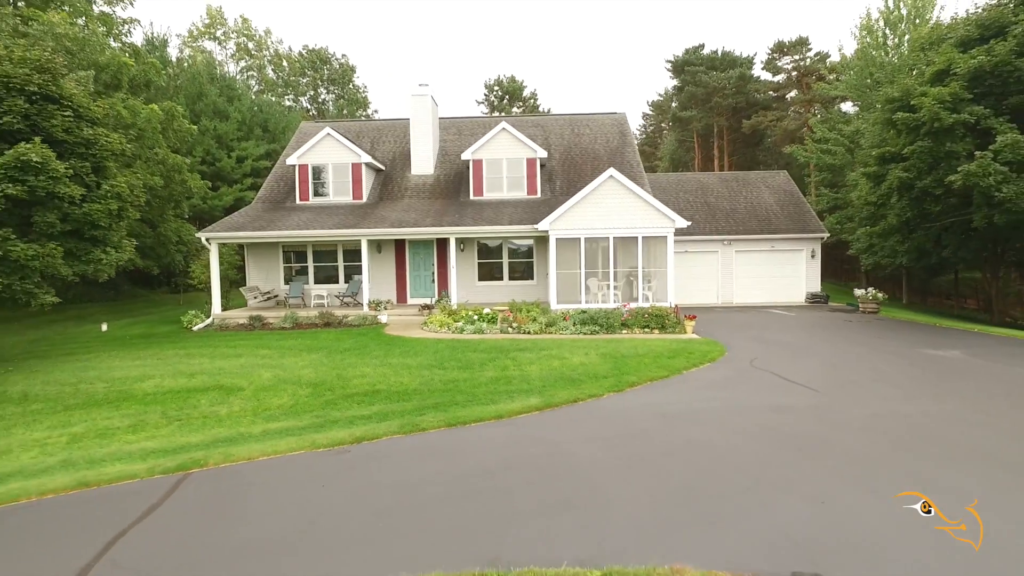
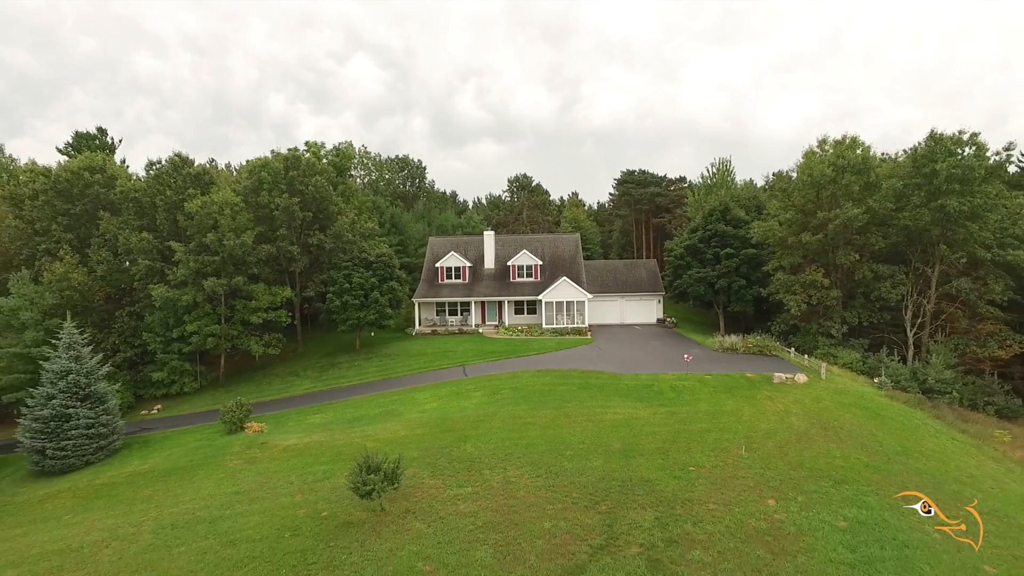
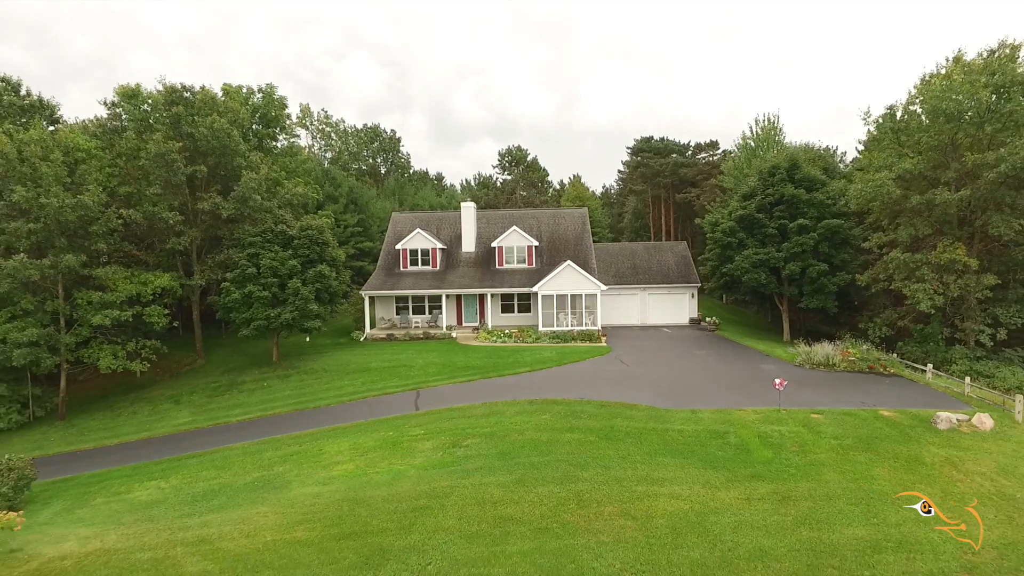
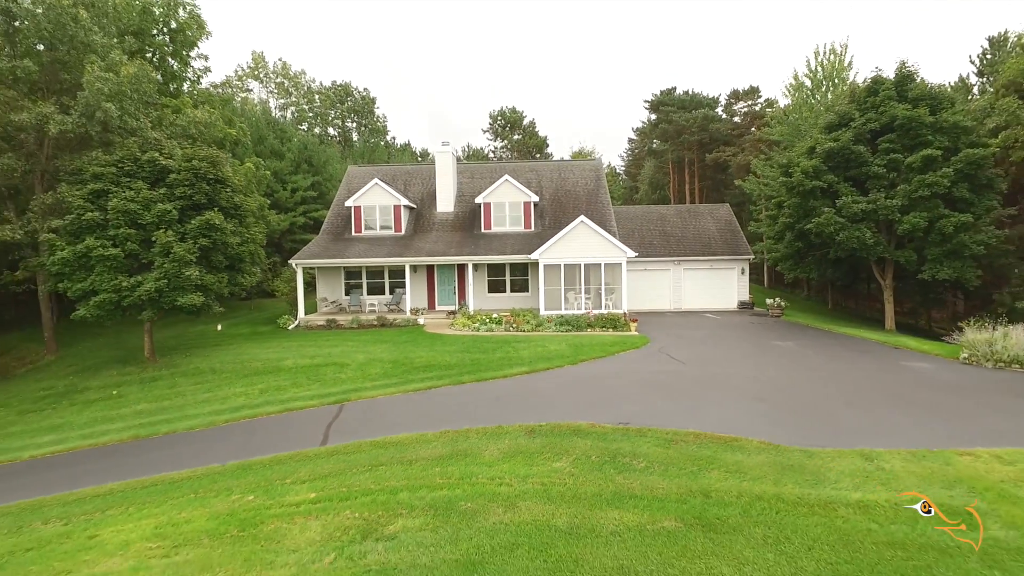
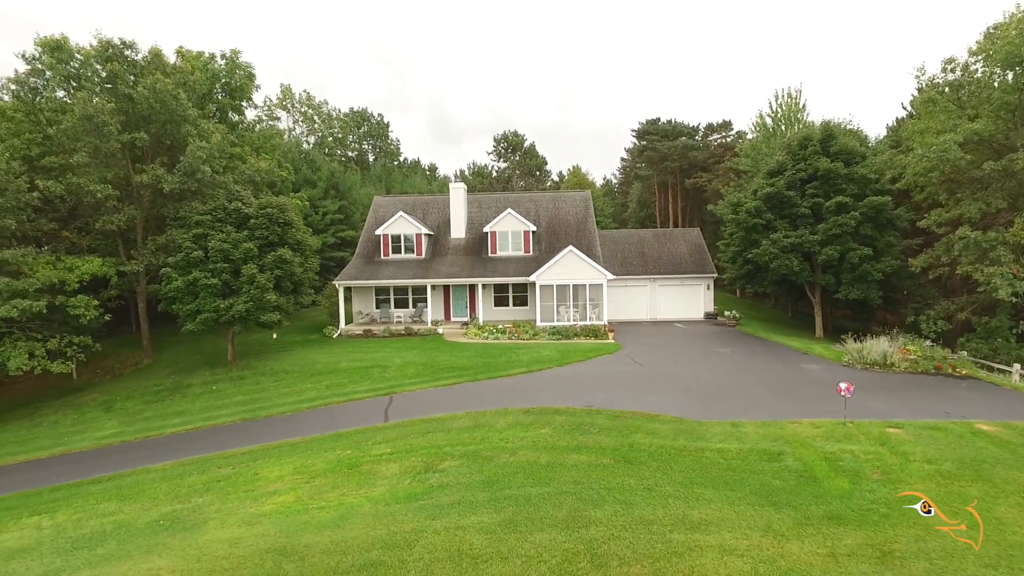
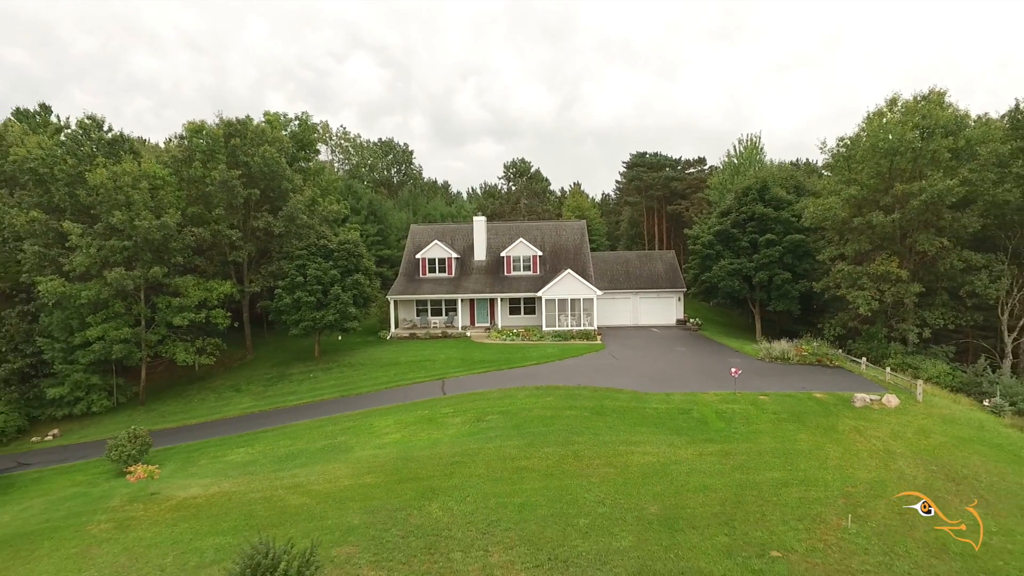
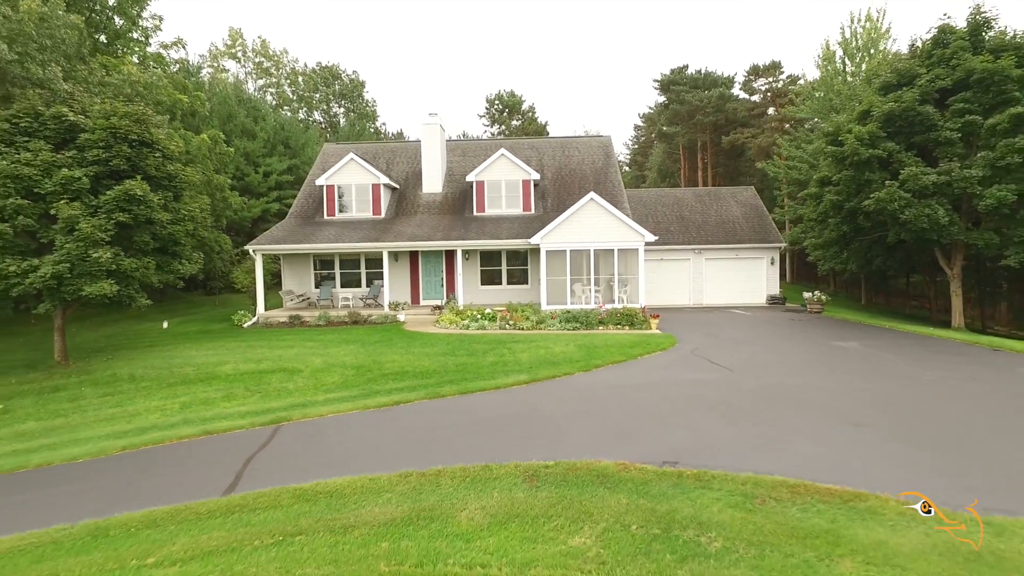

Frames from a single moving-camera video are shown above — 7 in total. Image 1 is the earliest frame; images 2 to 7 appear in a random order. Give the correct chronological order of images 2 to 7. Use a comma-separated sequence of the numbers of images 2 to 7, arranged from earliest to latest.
7, 4, 5, 3, 6, 2
